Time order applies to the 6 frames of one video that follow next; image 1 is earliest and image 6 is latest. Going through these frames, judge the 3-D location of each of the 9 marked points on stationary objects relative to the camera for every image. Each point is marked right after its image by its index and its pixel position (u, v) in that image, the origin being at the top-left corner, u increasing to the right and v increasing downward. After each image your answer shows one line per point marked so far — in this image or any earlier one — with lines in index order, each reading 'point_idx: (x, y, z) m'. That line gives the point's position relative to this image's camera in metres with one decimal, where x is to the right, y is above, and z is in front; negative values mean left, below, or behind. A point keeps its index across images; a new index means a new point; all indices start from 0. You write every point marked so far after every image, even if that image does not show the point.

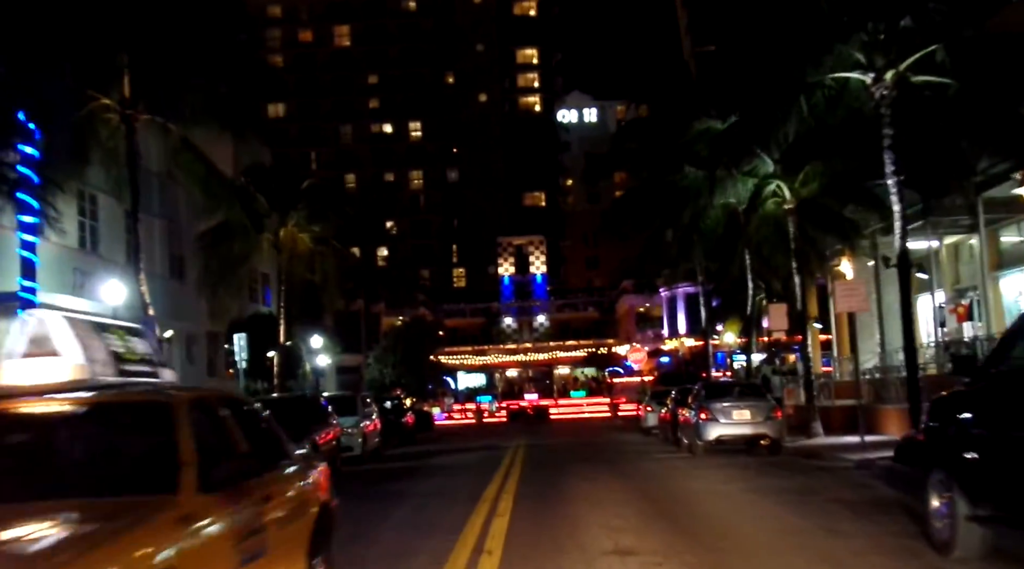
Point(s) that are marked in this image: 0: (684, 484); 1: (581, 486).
0: (+2.7, -3.1, +18.2) m
1: (+1.1, -3.2, +18.8) m
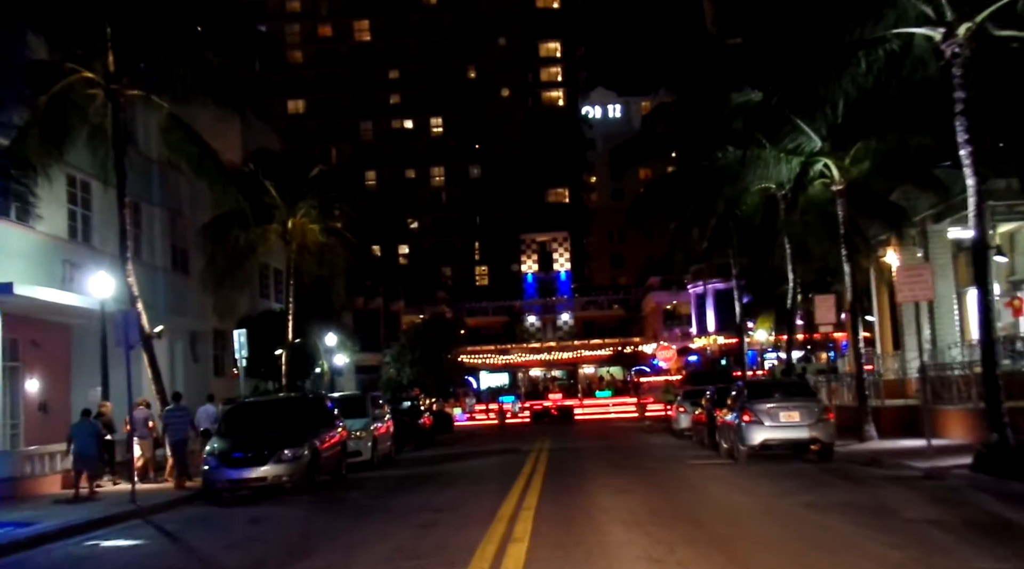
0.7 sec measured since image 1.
0: (+2.9, -2.8, +15.8) m
1: (+1.4, -3.0, +16.5) m
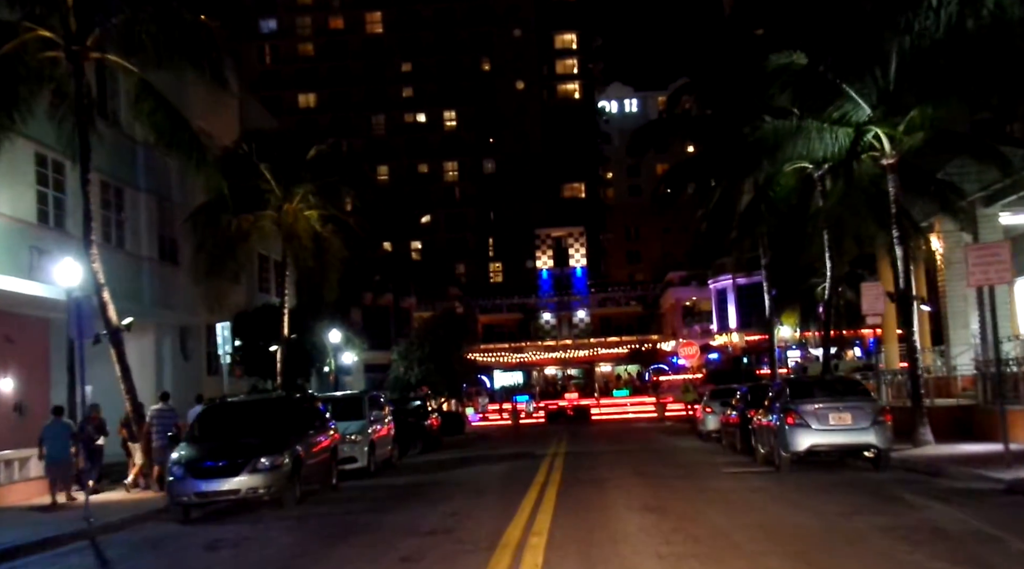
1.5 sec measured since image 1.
0: (+3.0, -2.6, +13.2) m
1: (+1.5, -2.7, +13.9) m
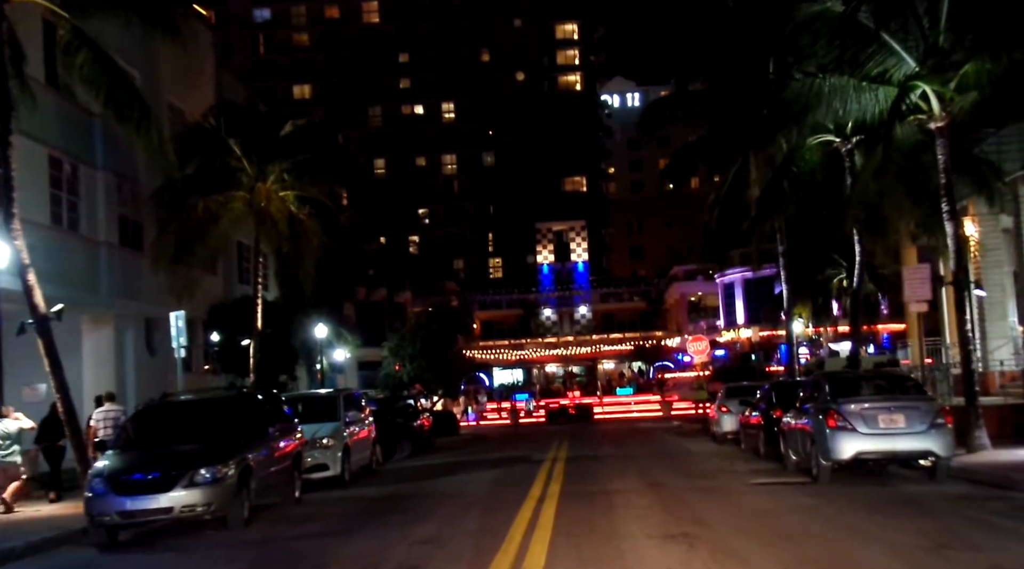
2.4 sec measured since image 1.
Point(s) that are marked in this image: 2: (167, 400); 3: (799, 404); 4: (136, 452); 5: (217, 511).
0: (+2.9, -2.3, +10.4) m
1: (+1.4, -2.4, +11.0) m
2: (-4.9, -1.6, +16.8) m
3: (+4.4, -1.8, +18.3) m
4: (-4.7, -2.1, +14.8) m
5: (-3.5, -2.7, +14.2) m
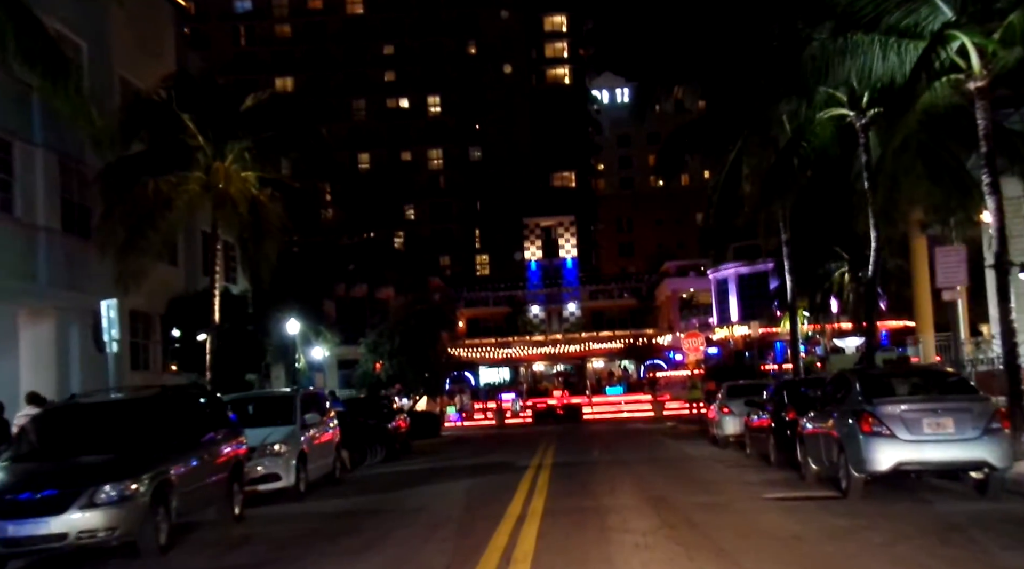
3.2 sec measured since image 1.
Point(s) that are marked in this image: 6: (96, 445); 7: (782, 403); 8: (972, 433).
0: (+2.7, -2.1, +7.9) m
1: (+1.1, -2.2, +8.5) m
2: (-5.2, -1.4, +14.2) m
3: (+4.1, -1.6, +15.8) m
4: (-4.9, -1.8, +12.3) m
5: (-3.8, -2.5, +11.7) m
6: (-4.7, -1.8, +13.5) m
7: (+4.5, -1.9, +19.8) m
8: (+5.0, -1.6, +13.0) m
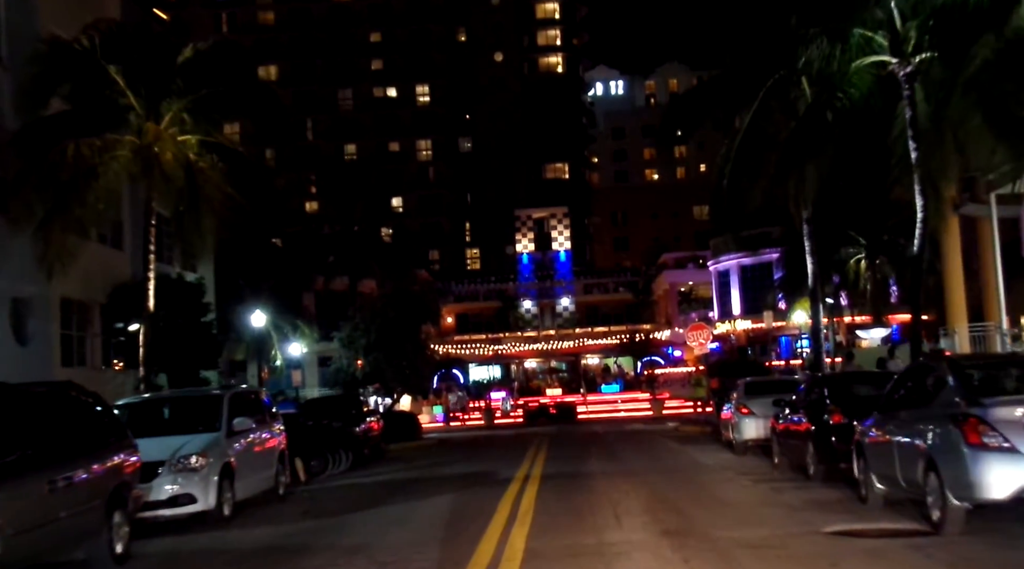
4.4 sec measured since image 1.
0: (+2.4, -1.7, +4.1) m
1: (+0.9, -1.9, +4.8) m
2: (-5.4, -1.1, +10.4) m
3: (+3.8, -1.2, +12.1) m
4: (-5.2, -1.5, +8.5) m
5: (-4.0, -2.1, +7.9) m
6: (-4.9, -1.5, +9.7) m
7: (+4.2, -1.5, +16.1) m
8: (+4.8, -1.2, +9.3) m
